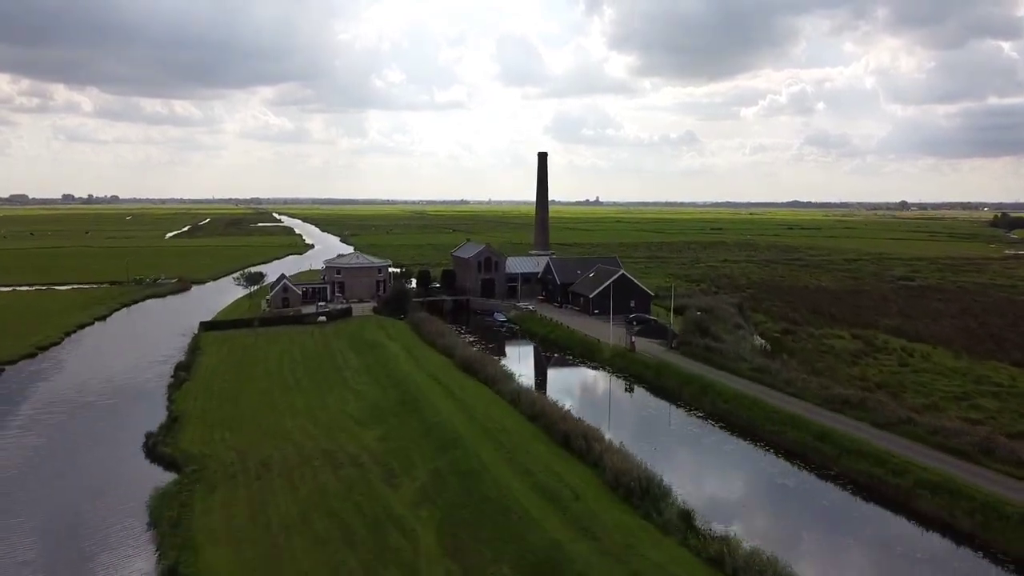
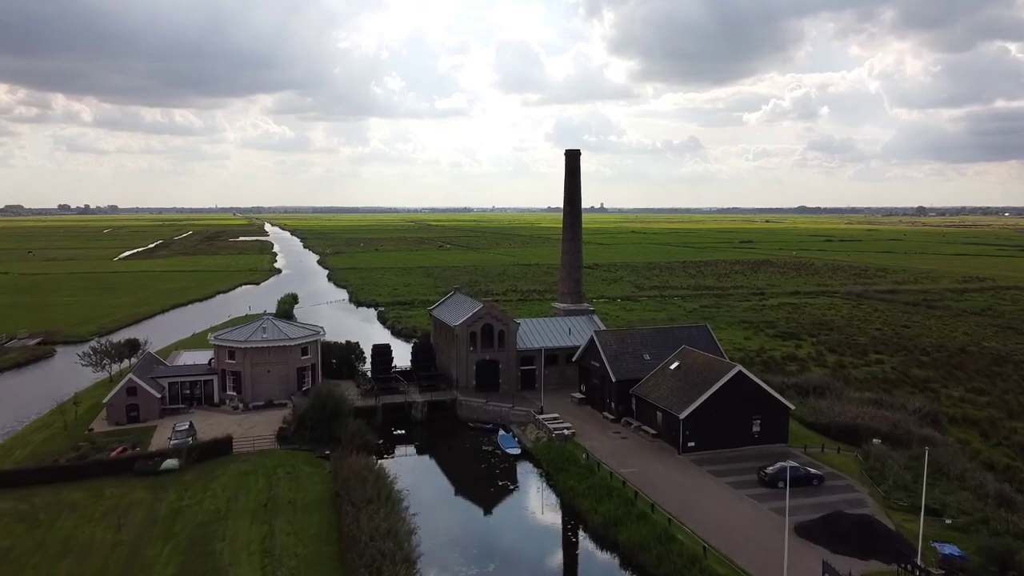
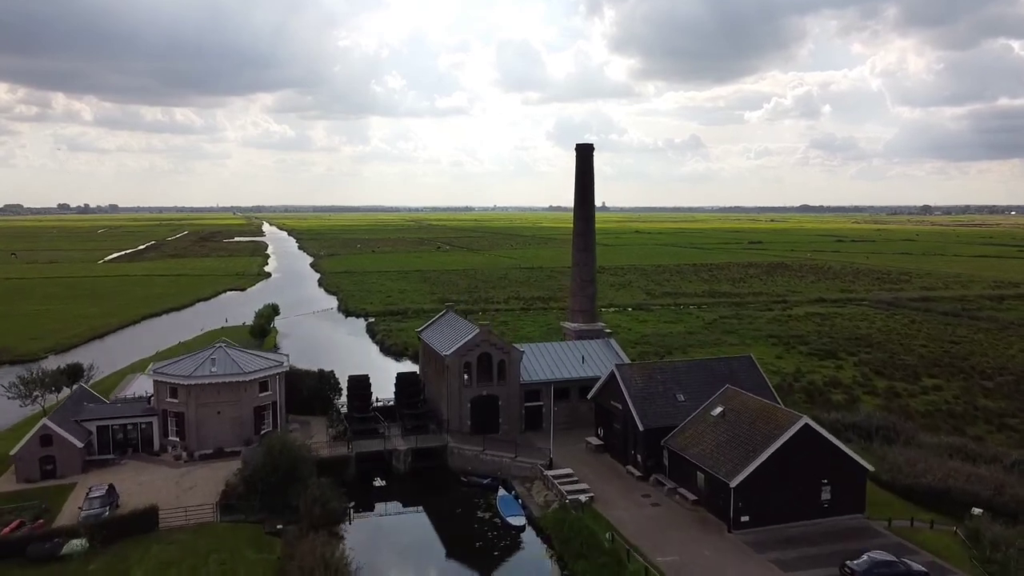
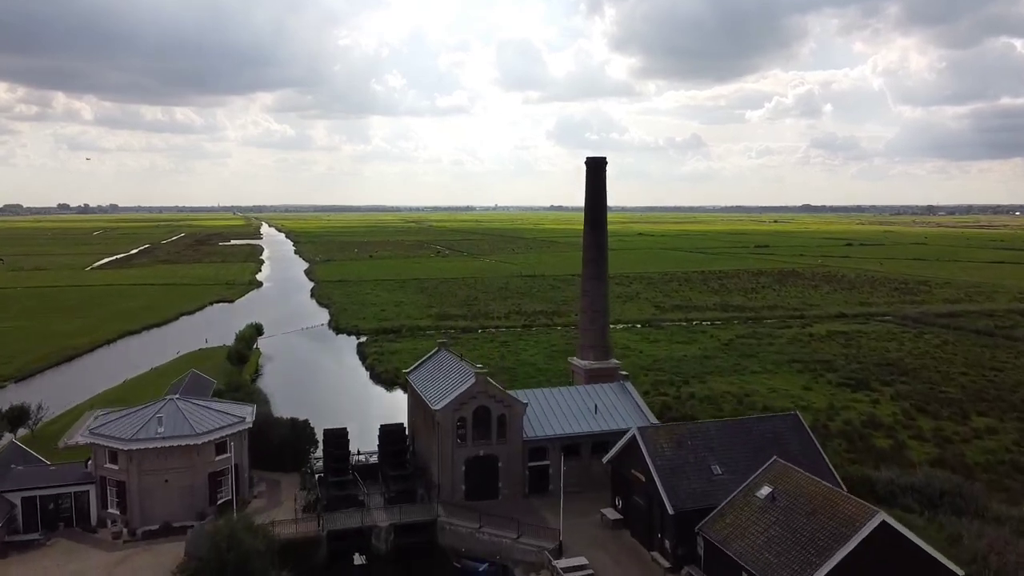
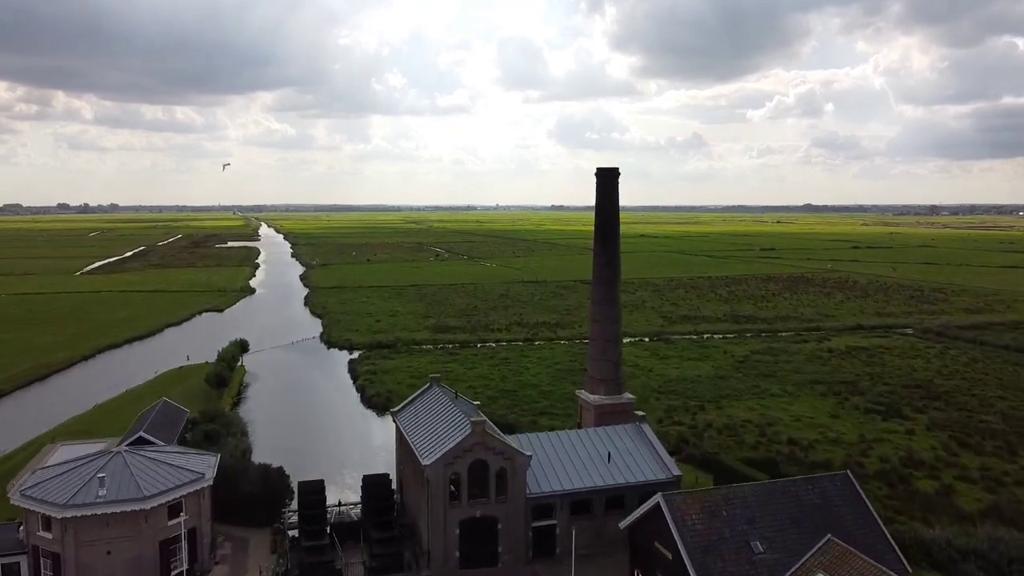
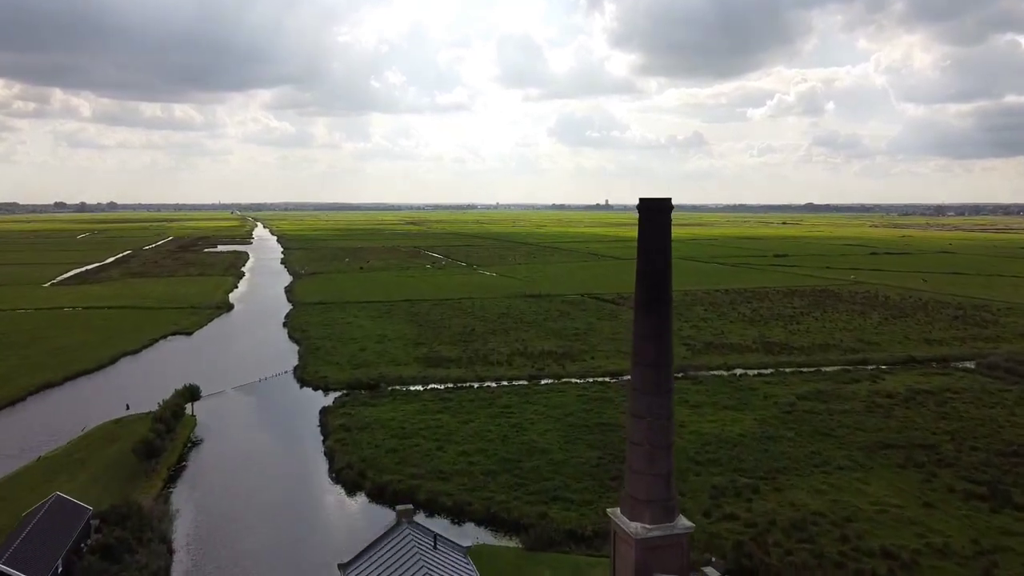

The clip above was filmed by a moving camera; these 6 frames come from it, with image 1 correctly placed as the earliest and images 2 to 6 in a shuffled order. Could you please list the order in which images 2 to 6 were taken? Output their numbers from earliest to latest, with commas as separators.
2, 3, 4, 5, 6
